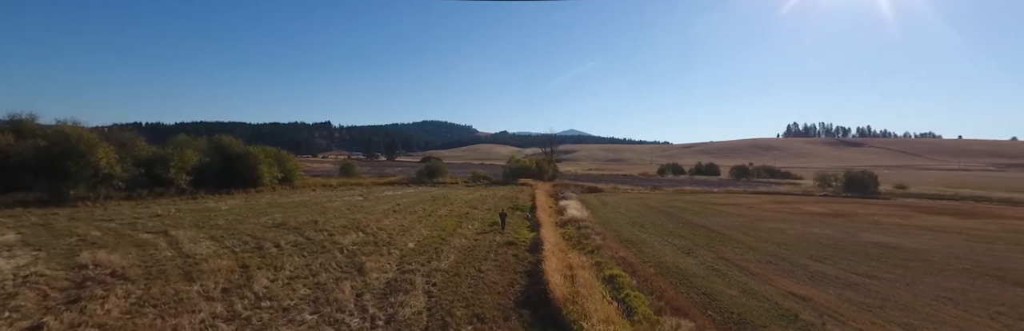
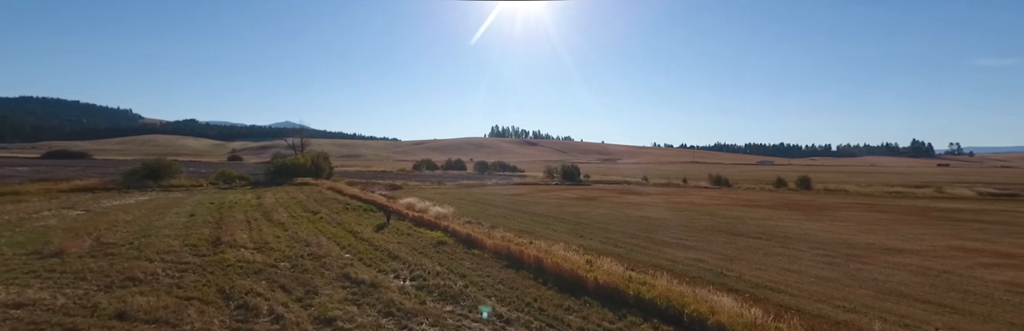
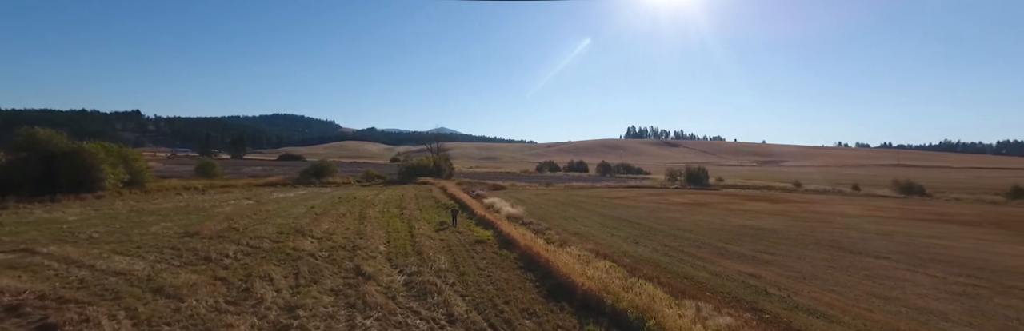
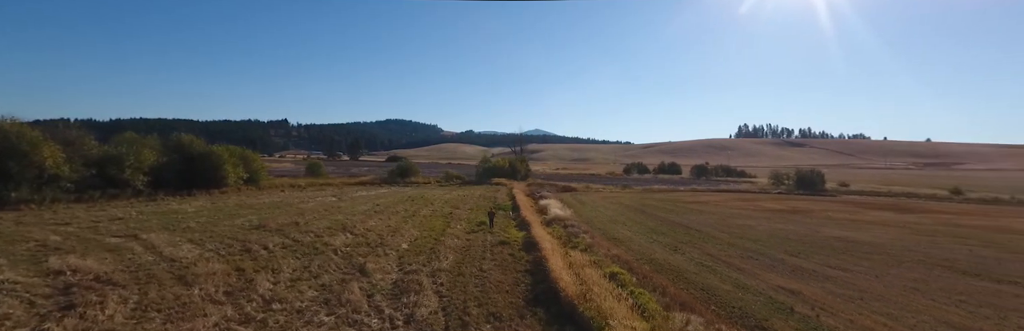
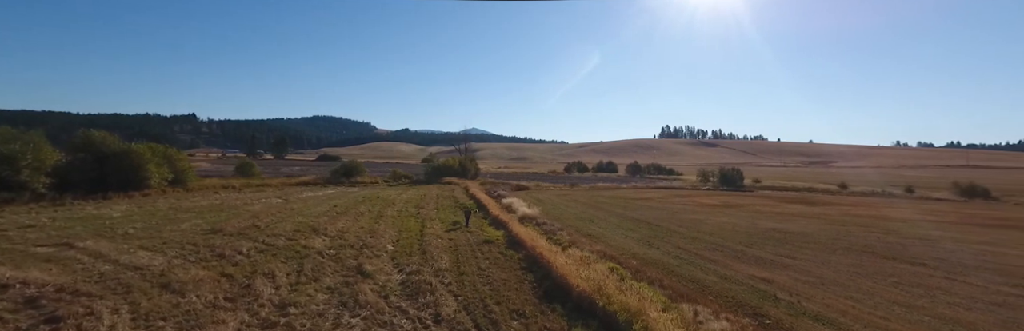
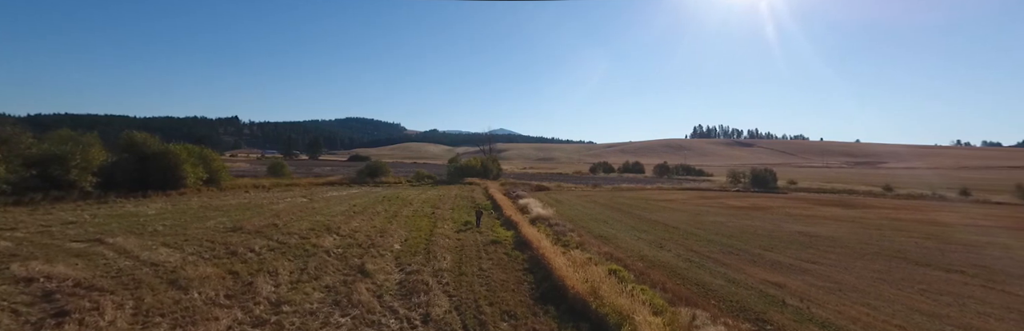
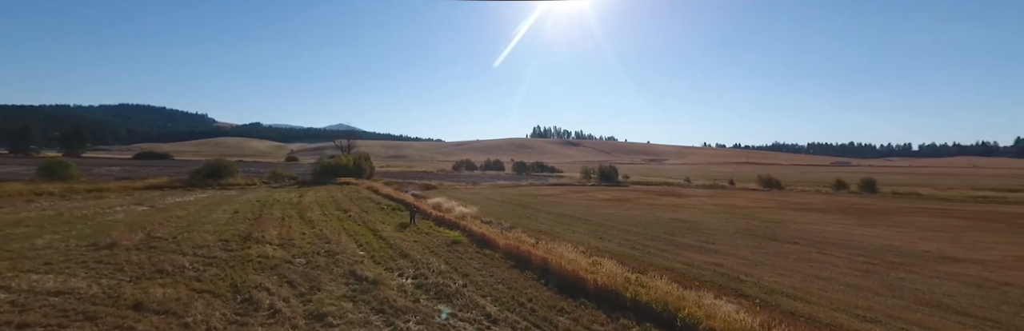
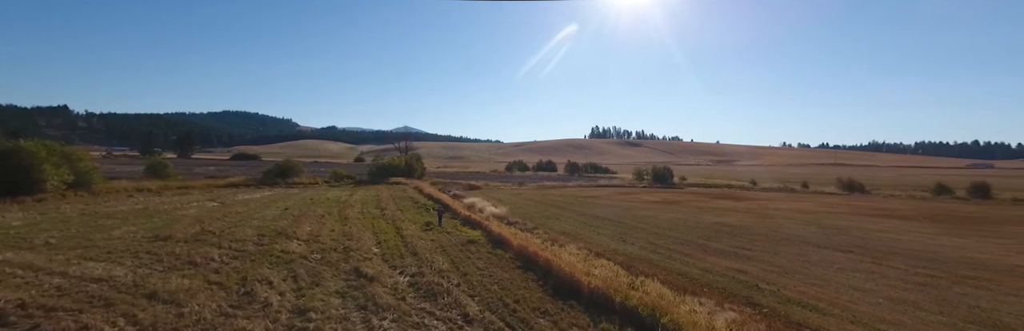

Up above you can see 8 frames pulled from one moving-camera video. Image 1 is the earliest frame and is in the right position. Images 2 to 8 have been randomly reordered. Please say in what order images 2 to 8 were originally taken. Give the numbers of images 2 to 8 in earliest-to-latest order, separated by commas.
4, 6, 5, 3, 8, 7, 2
